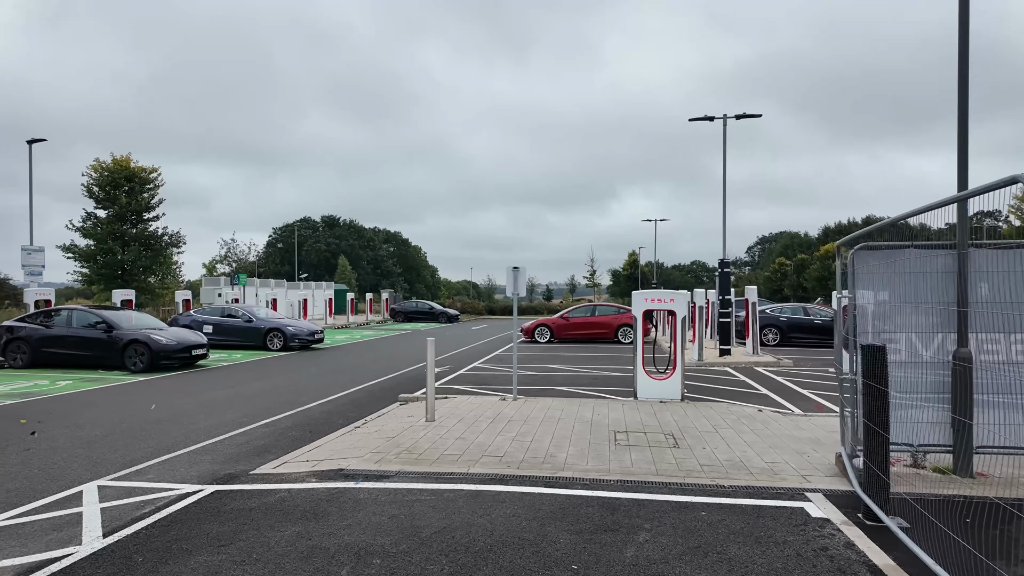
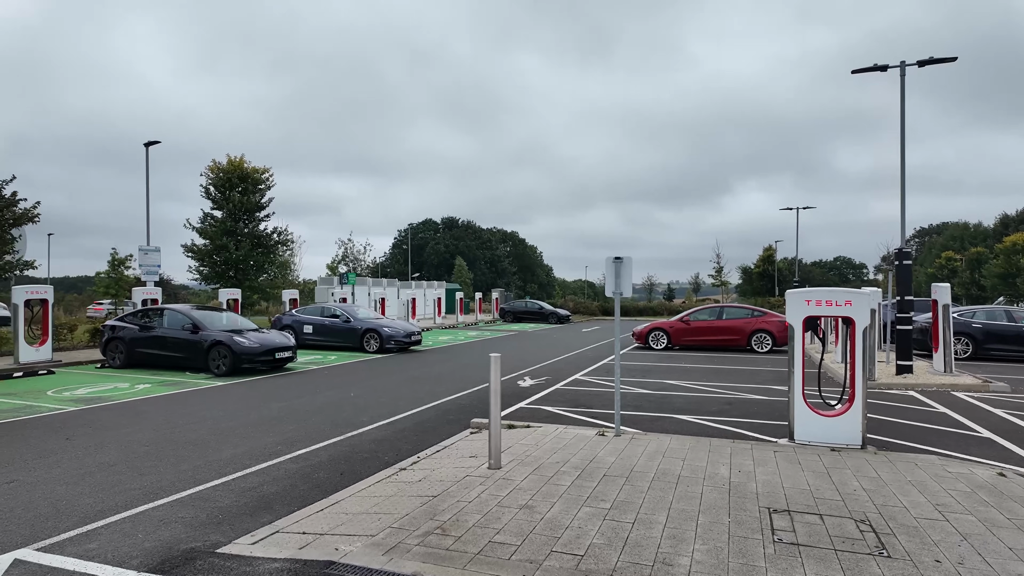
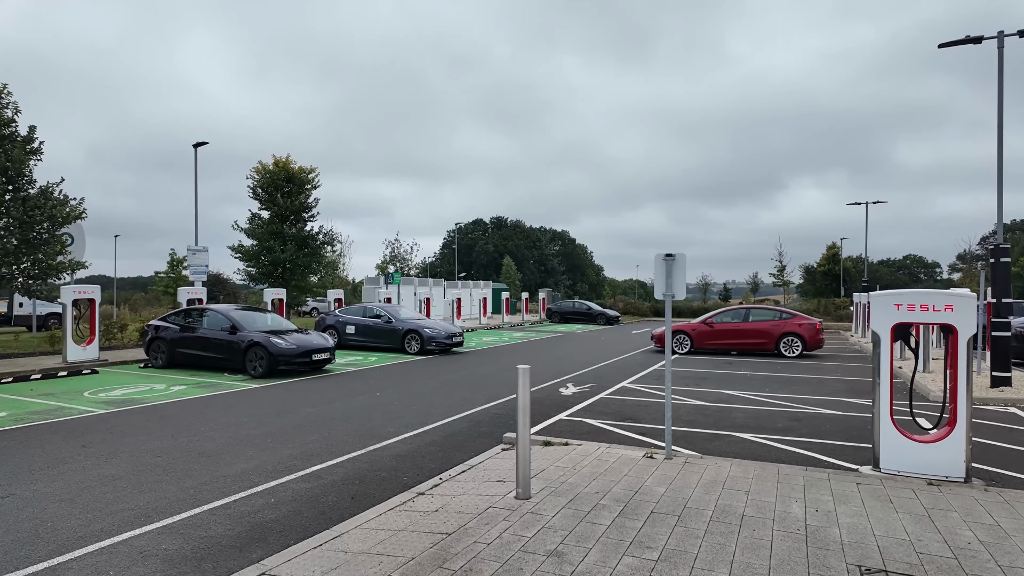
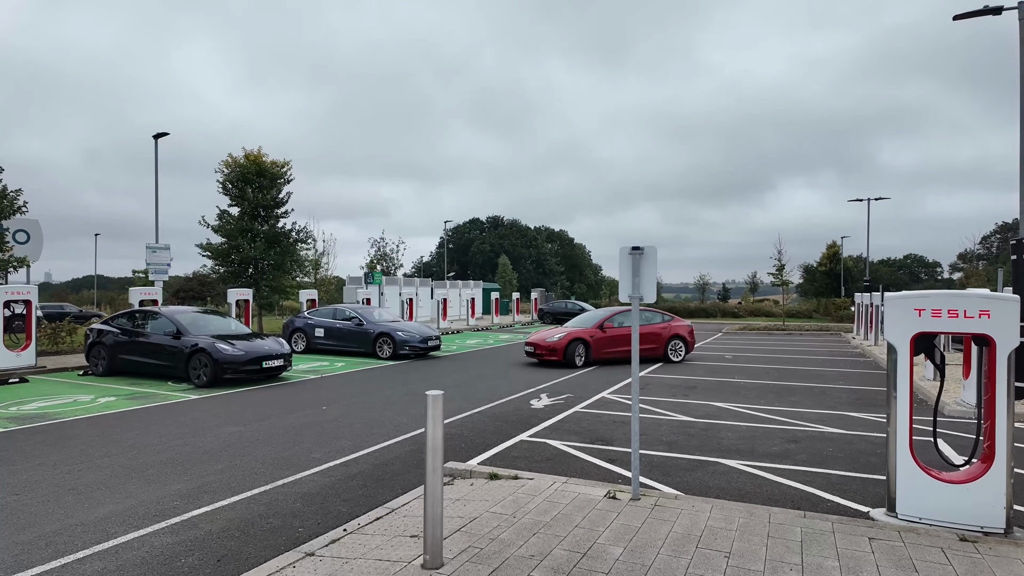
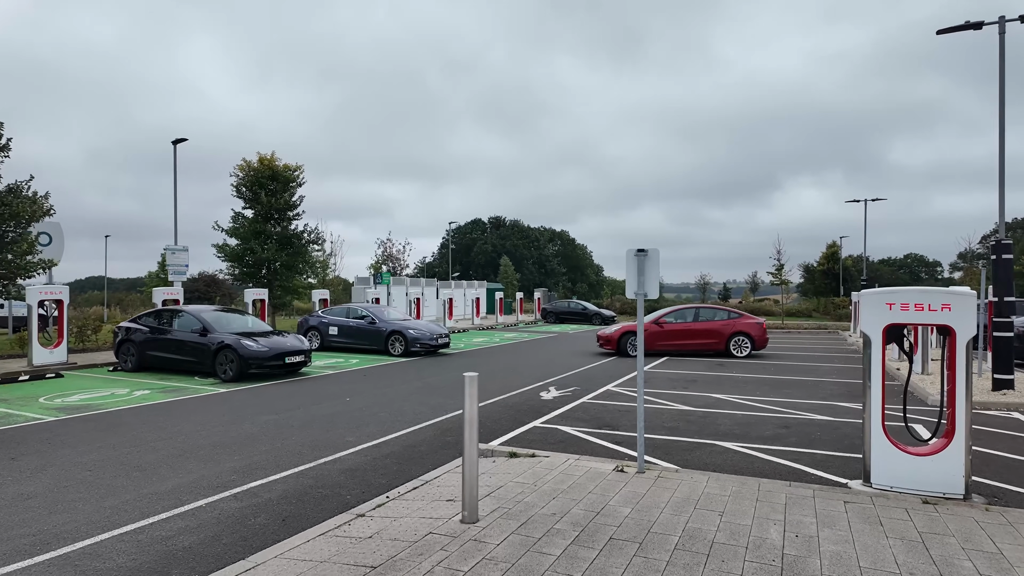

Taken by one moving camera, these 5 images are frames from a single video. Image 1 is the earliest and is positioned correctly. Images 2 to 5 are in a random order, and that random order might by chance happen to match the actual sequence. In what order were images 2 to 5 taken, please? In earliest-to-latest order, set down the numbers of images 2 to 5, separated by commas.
2, 3, 5, 4
